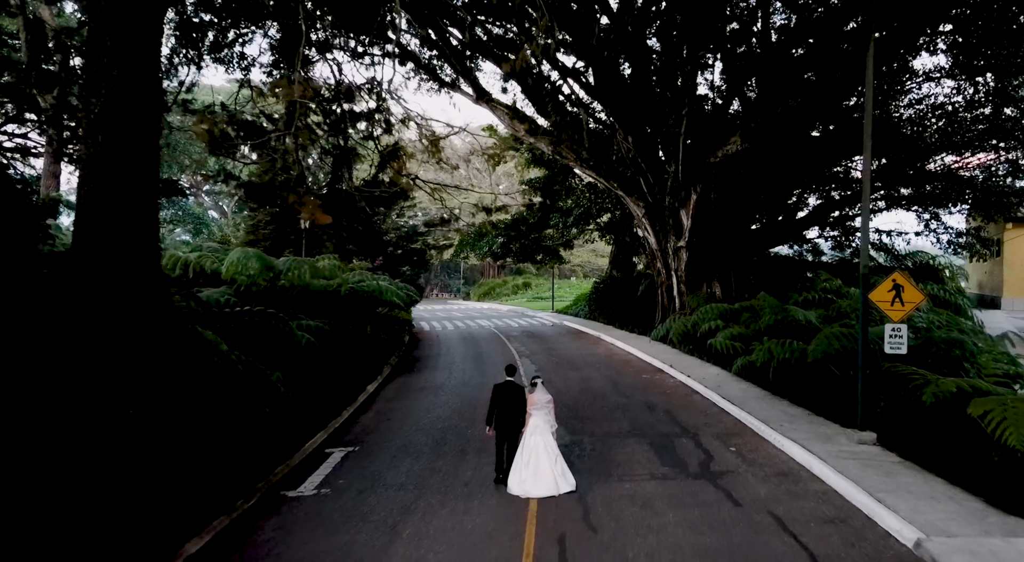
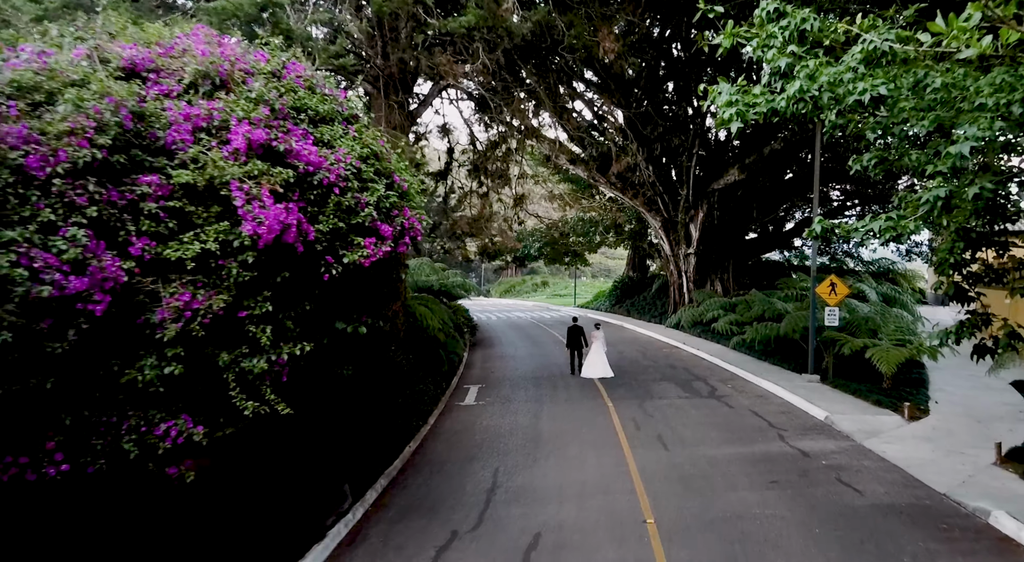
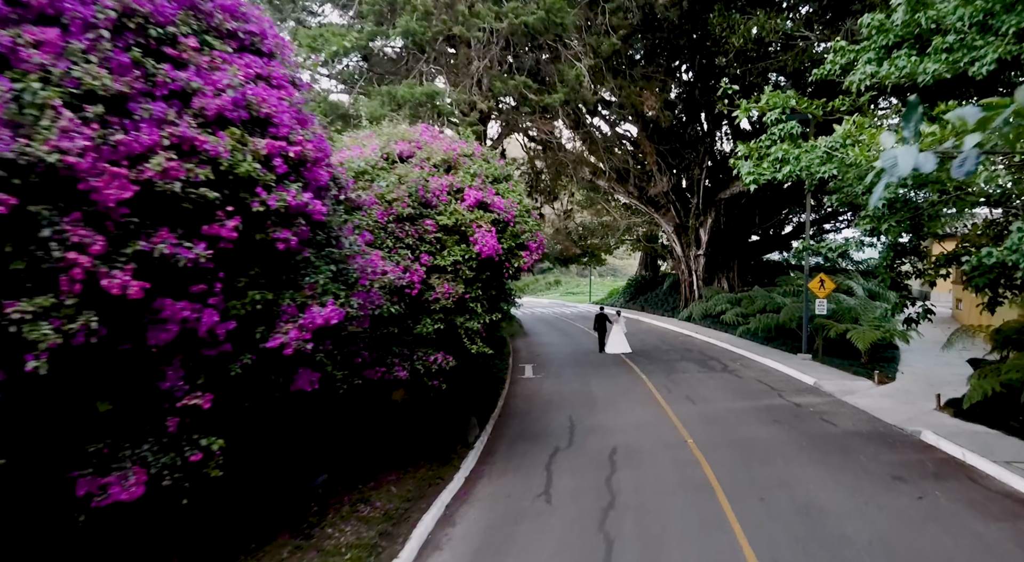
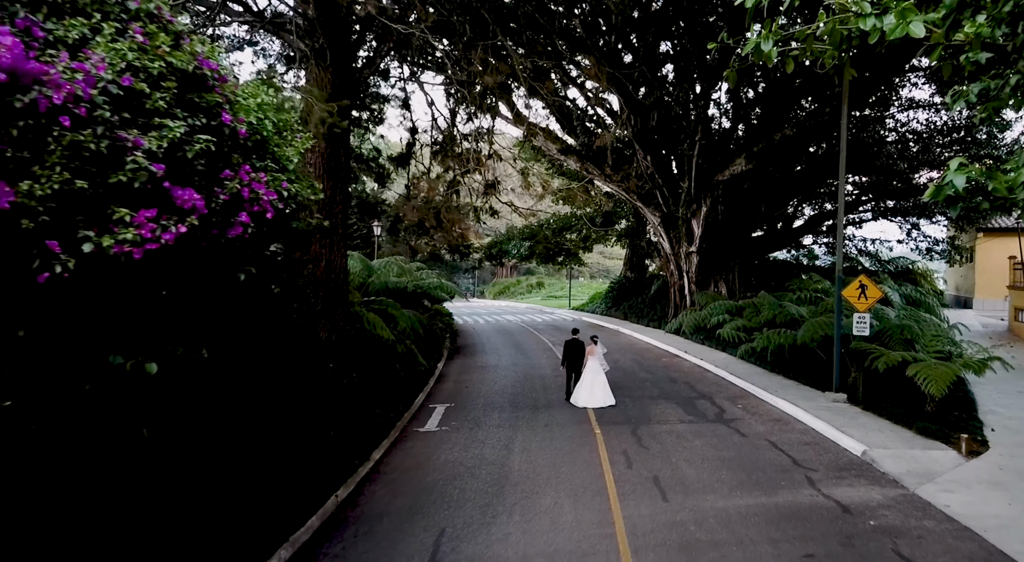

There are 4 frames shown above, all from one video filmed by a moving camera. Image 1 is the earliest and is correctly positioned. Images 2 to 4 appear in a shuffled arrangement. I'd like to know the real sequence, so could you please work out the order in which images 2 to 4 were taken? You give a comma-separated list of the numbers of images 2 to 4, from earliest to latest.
4, 2, 3
